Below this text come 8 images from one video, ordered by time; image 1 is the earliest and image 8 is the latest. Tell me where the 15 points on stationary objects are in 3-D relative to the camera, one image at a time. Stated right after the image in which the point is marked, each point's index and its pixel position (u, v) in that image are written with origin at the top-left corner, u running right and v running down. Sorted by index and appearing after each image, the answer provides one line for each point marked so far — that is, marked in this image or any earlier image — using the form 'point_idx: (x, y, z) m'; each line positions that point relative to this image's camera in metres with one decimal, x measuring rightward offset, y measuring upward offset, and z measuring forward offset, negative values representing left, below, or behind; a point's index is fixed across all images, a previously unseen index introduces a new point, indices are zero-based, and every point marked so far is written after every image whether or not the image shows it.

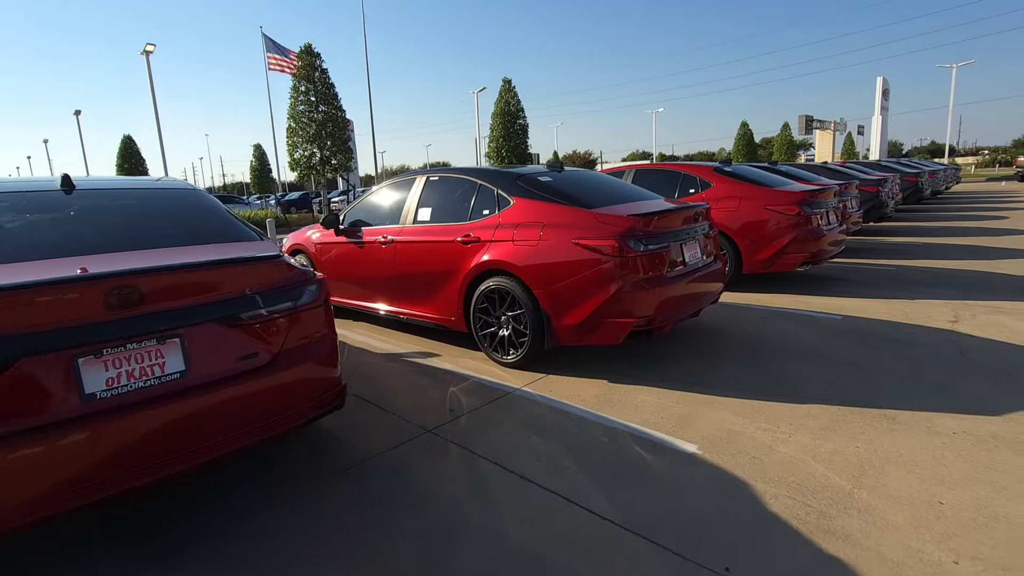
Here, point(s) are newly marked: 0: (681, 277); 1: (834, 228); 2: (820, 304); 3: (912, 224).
0: (+1.5, +0.1, +4.4) m
1: (+4.6, +0.8, +7.2) m
2: (+3.8, -0.2, +6.2) m
3: (+10.8, +1.7, +13.7) m
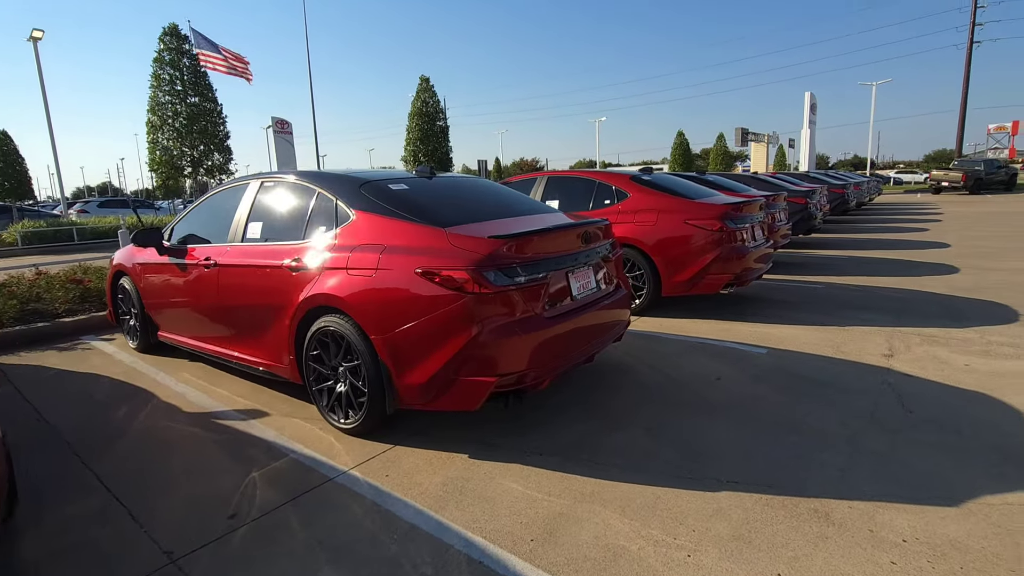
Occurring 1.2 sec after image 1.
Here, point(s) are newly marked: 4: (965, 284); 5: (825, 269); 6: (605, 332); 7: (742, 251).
0: (+0.4, -0.2, +3.4) m
1: (+3.2, +0.5, +6.5) m
2: (+2.5, -0.5, +5.5) m
3: (+8.8, +1.4, +13.6) m
4: (+6.9, +0.1, +7.7) m
5: (+5.7, +0.4, +9.3) m
6: (+0.7, -0.3, +3.9) m
7: (+2.7, +0.4, +5.9) m
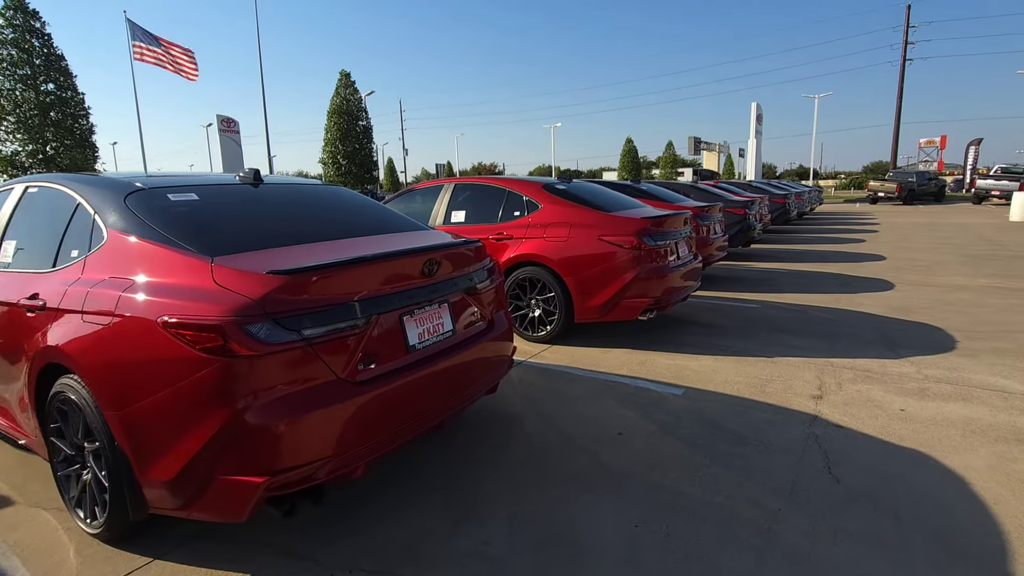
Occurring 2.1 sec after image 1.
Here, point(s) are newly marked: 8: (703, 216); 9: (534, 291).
0: (-0.6, -0.4, +2.6) m
1: (+2.0, +0.3, +5.9) m
2: (+1.4, -0.7, +4.8) m
3: (+7.0, +1.1, +13.4) m
4: (+5.6, -0.2, +7.3) m
5: (+4.3, +0.1, +8.8) m
6: (-0.3, -0.6, +3.1) m
7: (+1.5, +0.2, +5.2) m
8: (+3.1, +1.2, +8.3) m
9: (+0.2, 0.0, +5.5) m
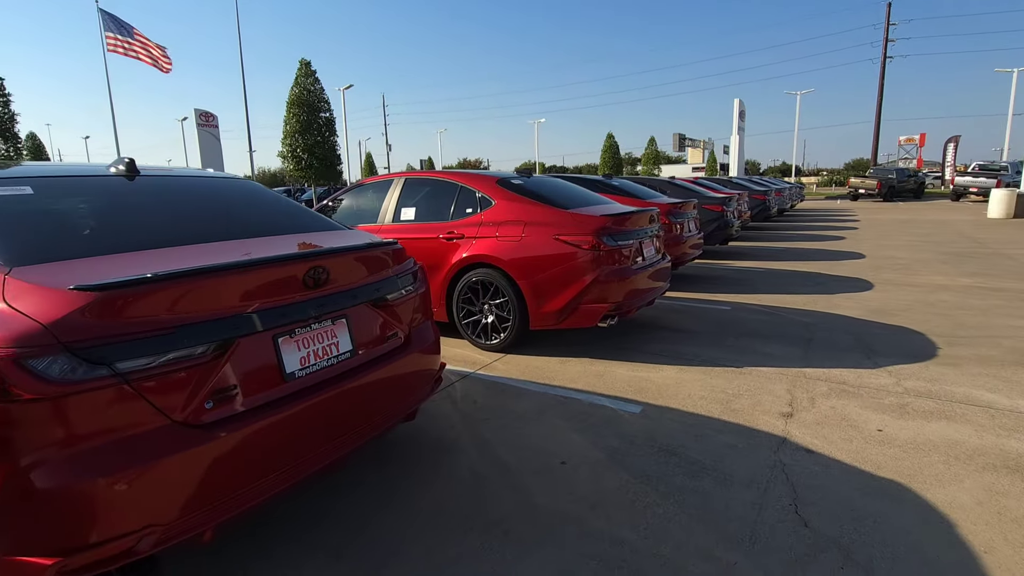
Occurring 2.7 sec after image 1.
0: (-1.0, -0.5, +2.1) m
1: (+1.5, +0.2, +5.5) m
2: (+0.9, -0.8, +4.4) m
3: (+6.3, +1.1, +13.1) m
4: (+5.0, -0.2, +7.0) m
5: (+3.7, +0.1, +8.4) m
6: (-0.7, -0.6, +2.6) m
7: (+1.1, +0.1, +4.8) m
8: (+2.6, +1.2, +7.9) m
9: (-0.3, -0.1, +5.1) m
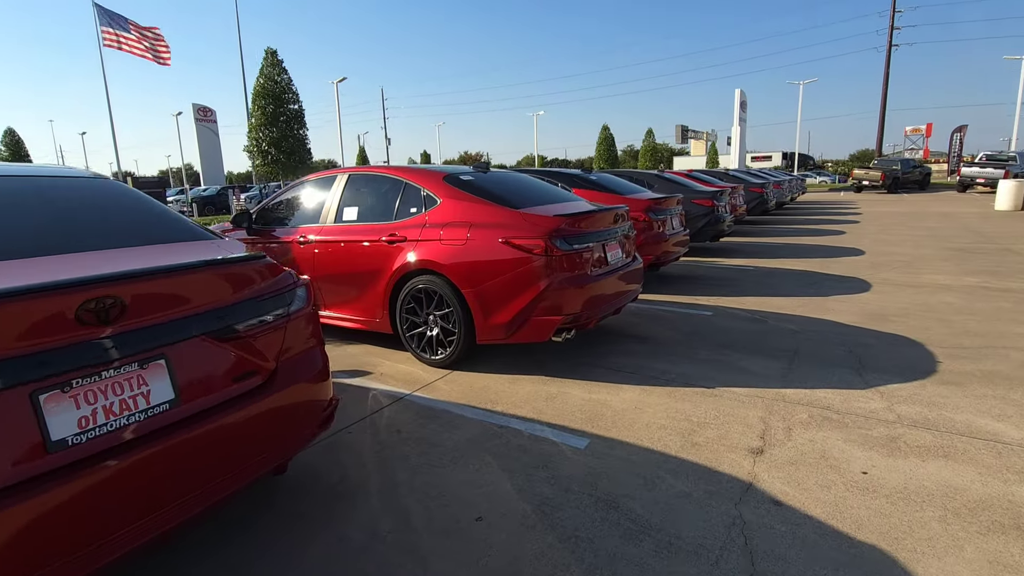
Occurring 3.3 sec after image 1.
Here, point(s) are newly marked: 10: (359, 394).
0: (-1.5, -0.6, +1.6) m
1: (+1.1, +0.2, +4.9) m
2: (+0.5, -0.9, +3.8) m
3: (+5.9, +1.2, +12.5) m
4: (+4.6, -0.2, +6.4) m
5: (+3.3, 0.0, +7.9) m
6: (-1.2, -0.8, +2.1) m
7: (+0.6, +0.1, +4.3) m
8: (+2.1, +1.1, +7.4) m
9: (-0.7, -0.2, +4.5) m
10: (-1.2, -0.9, +4.1) m
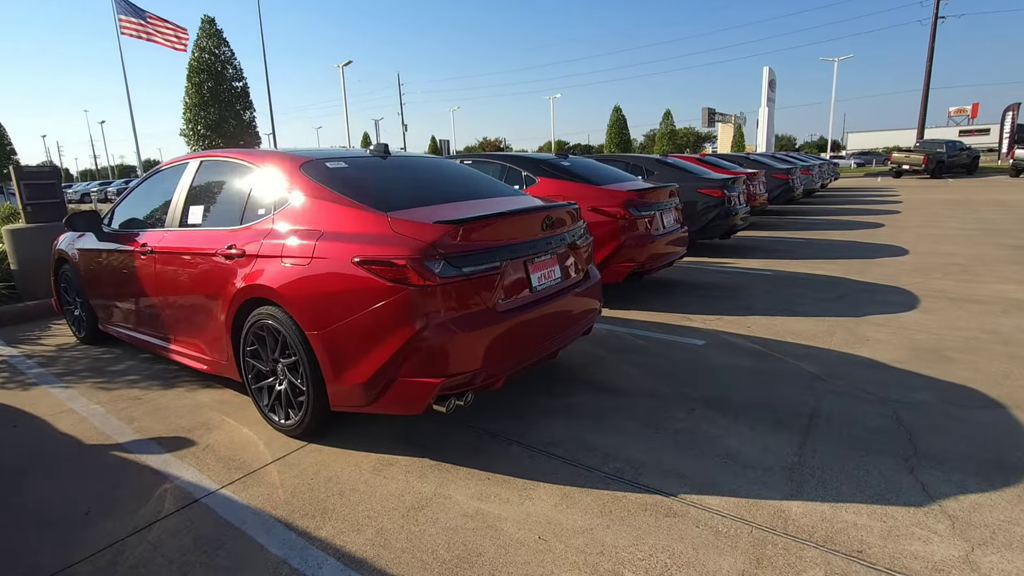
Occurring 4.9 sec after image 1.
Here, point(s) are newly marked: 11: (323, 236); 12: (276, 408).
0: (-2.3, -0.9, +0.2) m
1: (+0.3, 0.0, +3.5) m
2: (-0.3, -1.1, +2.4) m
3: (+5.5, +1.1, +10.7) m
4: (+3.9, -0.4, +4.8) m
5: (+2.7, -0.1, +6.3) m
6: (-2.0, -1.0, +0.8) m
7: (-0.2, -0.2, +2.8) m
8: (+1.5, +1.0, +5.8) m
9: (-1.5, -0.4, +3.2) m
10: (-2.0, -1.1, +2.8) m
11: (-1.1, +0.3, +3.0) m
12: (-1.5, -0.8, +3.3) m
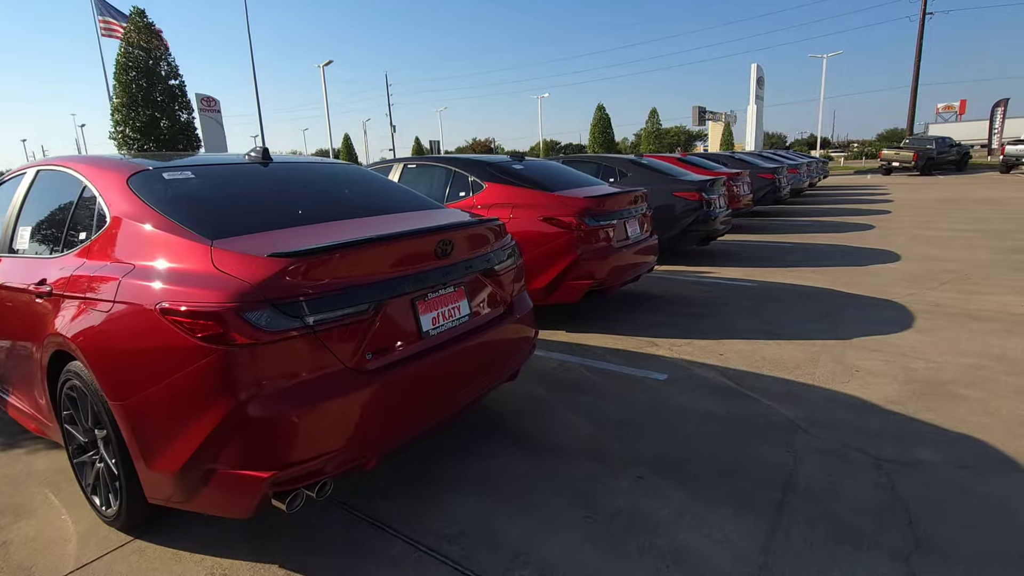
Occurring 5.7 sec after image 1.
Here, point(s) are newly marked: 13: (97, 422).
0: (-2.8, -1.1, -0.5) m
1: (-0.2, -0.3, +2.8) m
2: (-0.8, -1.3, +1.7) m
3: (+4.9, +1.0, +10.1) m
4: (+3.4, -0.6, +4.1) m
5: (+2.1, -0.3, +5.6) m
6: (-2.5, -1.3, 0.0) m
7: (-0.7, -0.4, +2.1) m
8: (+0.9, +0.8, +5.1) m
9: (-2.0, -0.6, +2.4) m
10: (-2.5, -1.3, +2.1) m
11: (-1.6, +0.1, +2.2) m
12: (-2.1, -1.0, +2.5) m
13: (-1.9, -0.6, +2.3) m
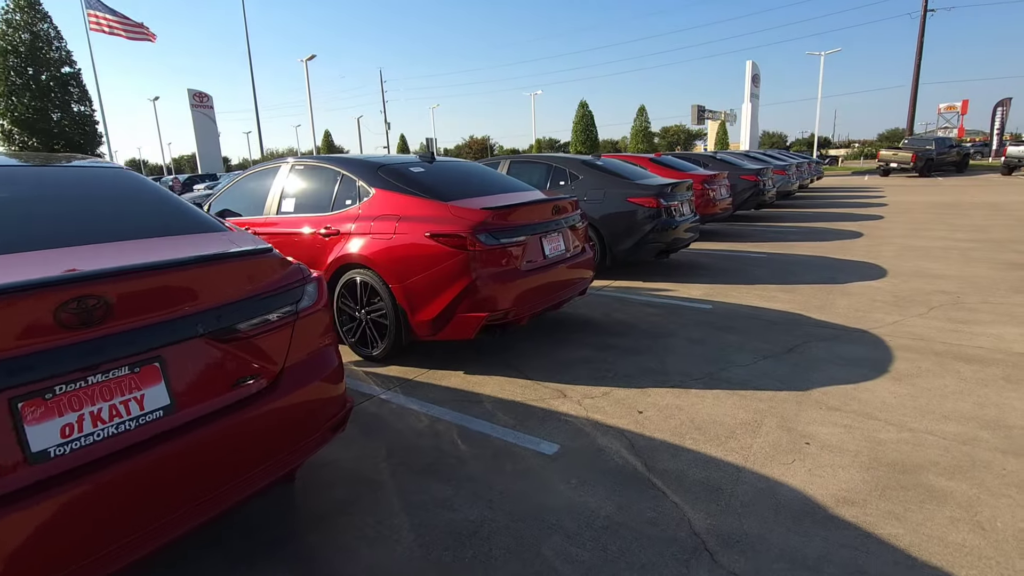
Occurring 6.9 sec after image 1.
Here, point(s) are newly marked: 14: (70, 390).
0: (-3.8, -1.4, -1.5) m
1: (-1.2, -0.5, +1.8) m
2: (-1.8, -1.6, +0.7) m
3: (+3.9, +0.7, +9.1) m
4: (+2.4, -0.9, +3.2) m
5: (+1.1, -0.6, +4.7) m
6: (-3.5, -1.5, -0.9) m
7: (-1.7, -0.7, +1.1) m
8: (-0.1, +0.5, +4.1) m
9: (-3.0, -0.9, +1.5) m
10: (-3.5, -1.6, +1.1) m
11: (-2.6, -0.2, +1.3) m
12: (-3.0, -1.3, +1.6) m
13: (-2.9, -0.9, +1.4) m
14: (-1.3, -0.3, +1.6) m
